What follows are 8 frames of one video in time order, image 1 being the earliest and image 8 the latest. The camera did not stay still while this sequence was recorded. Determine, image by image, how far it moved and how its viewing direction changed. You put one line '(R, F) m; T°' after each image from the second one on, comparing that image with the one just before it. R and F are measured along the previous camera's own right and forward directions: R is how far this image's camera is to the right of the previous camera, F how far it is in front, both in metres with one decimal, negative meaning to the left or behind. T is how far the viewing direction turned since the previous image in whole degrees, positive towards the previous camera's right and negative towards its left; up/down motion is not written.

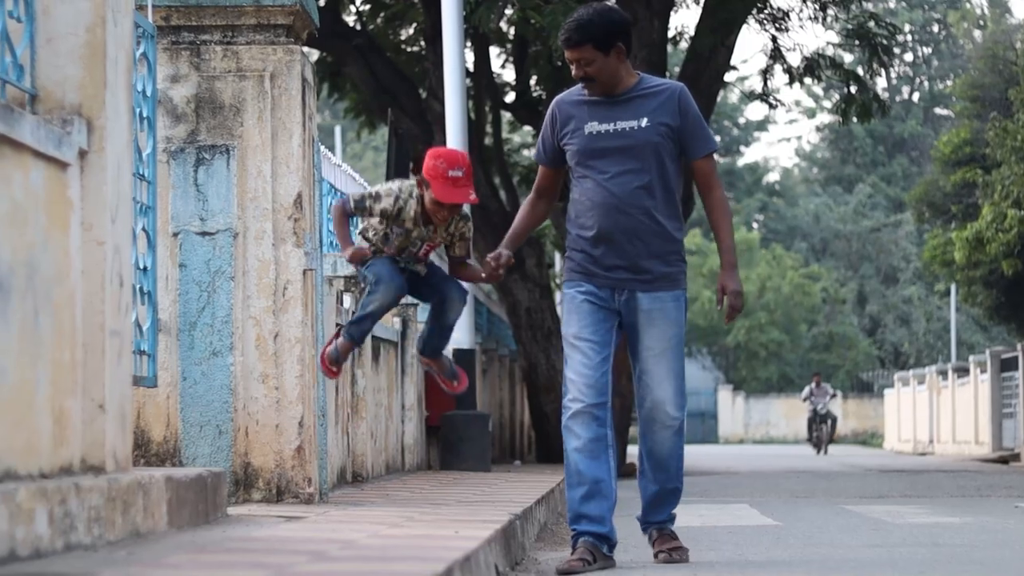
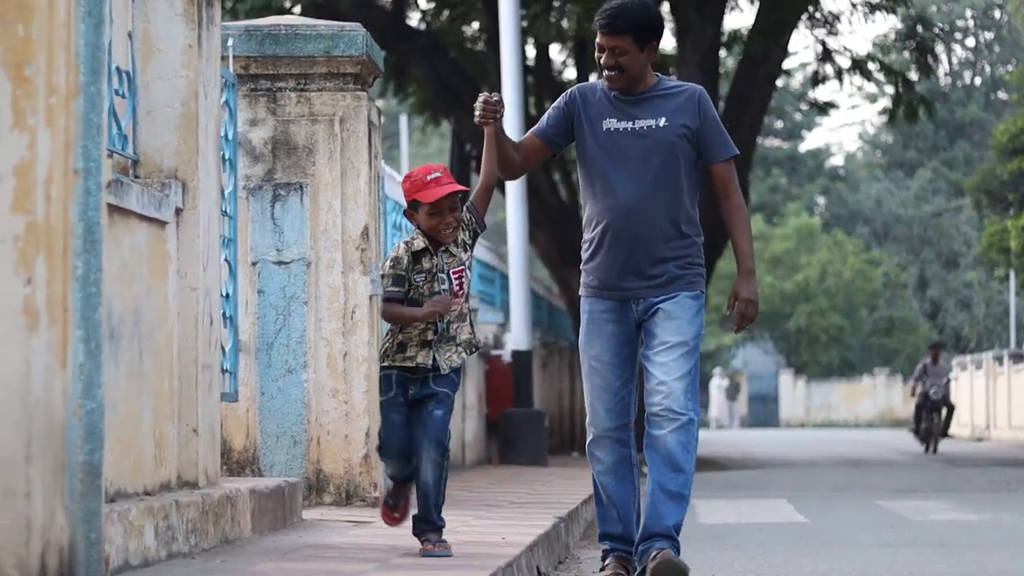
(+0.1, -0.8) m; -1°
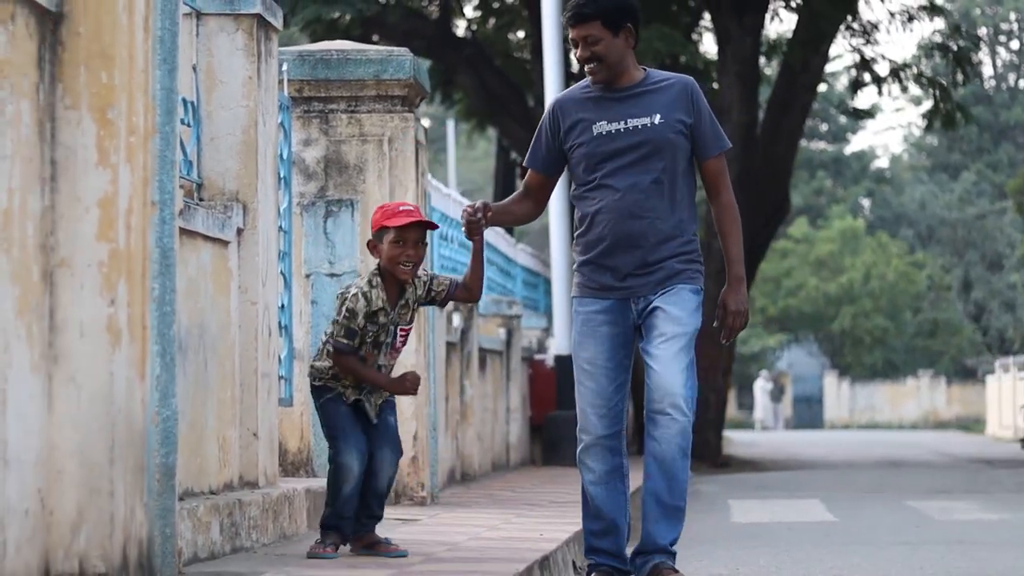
(0.0, -0.5) m; -1°
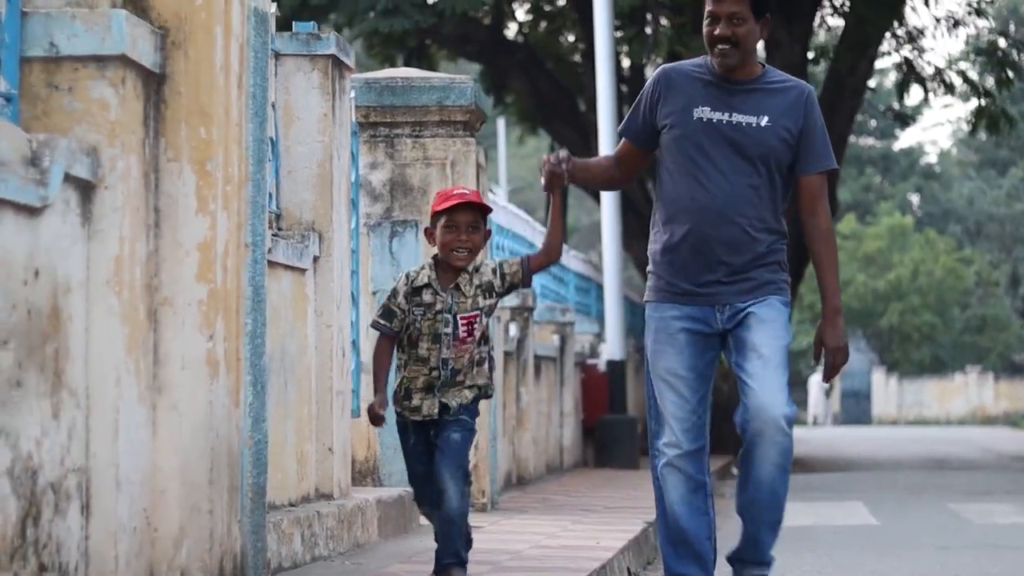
(0.0, -0.4) m; -1°
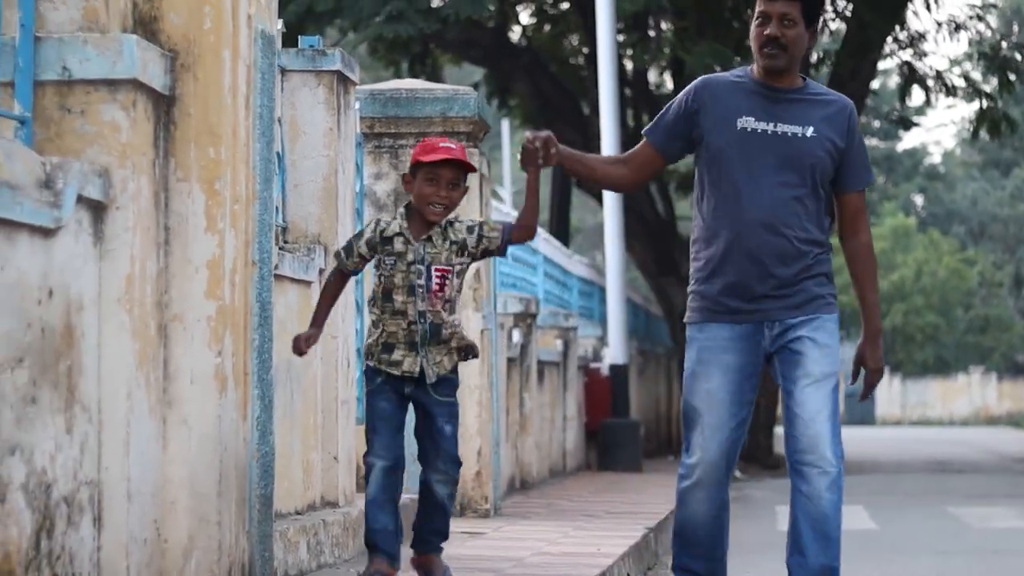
(0.0, -0.1) m; 0°
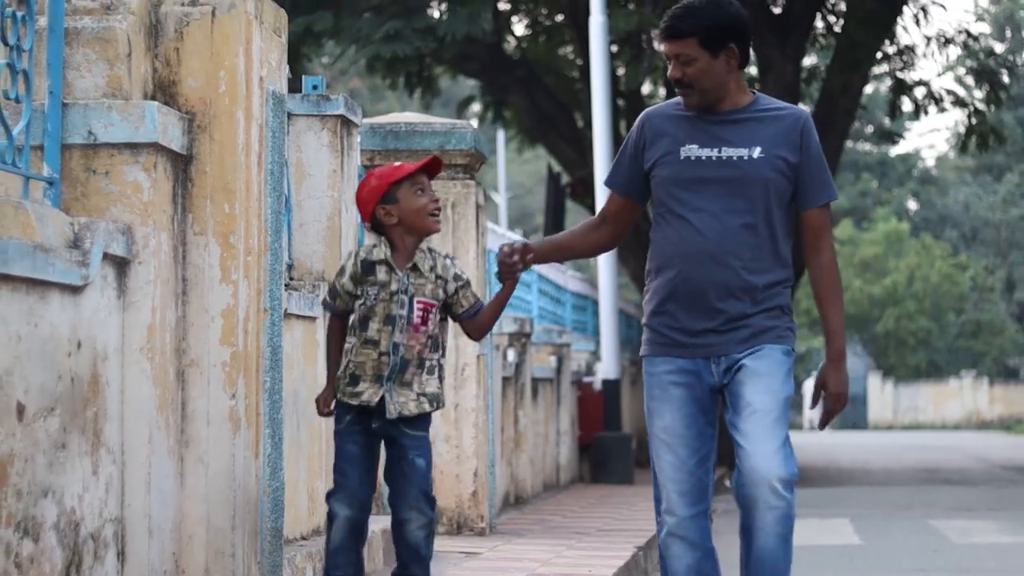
(0.0, -0.4) m; 0°
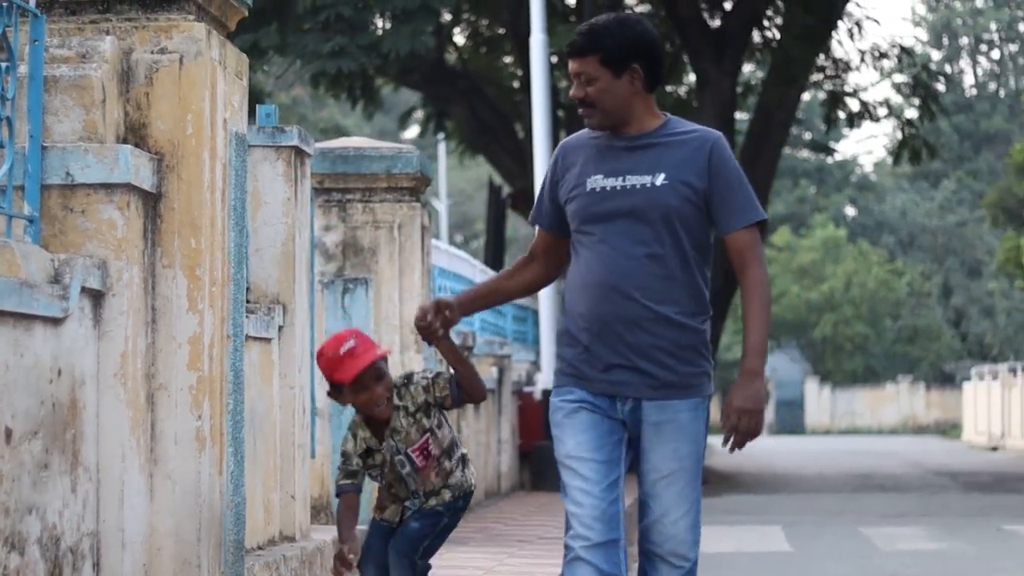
(0.0, -0.4) m; +1°
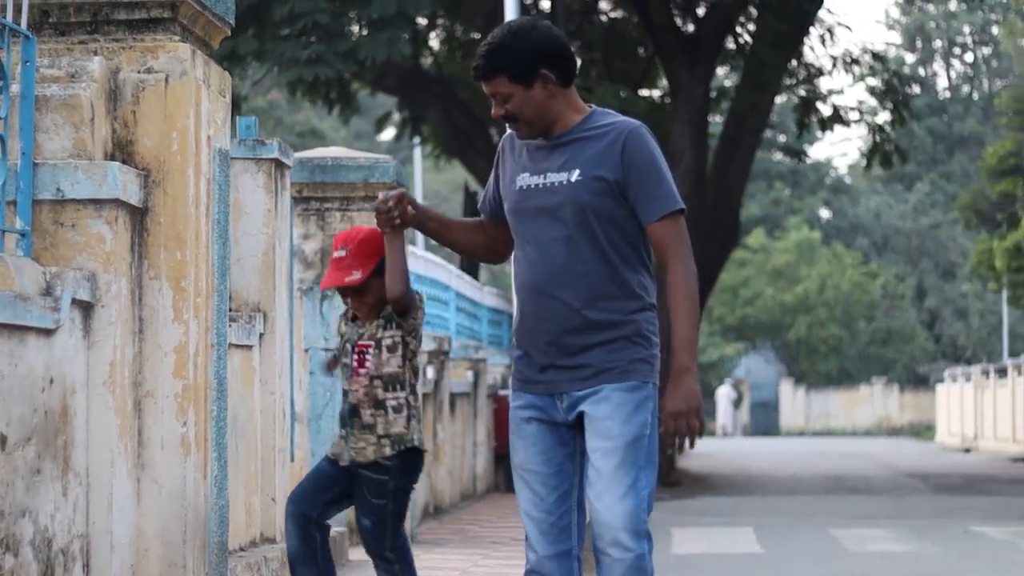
(0.0, -0.2) m; 0°
